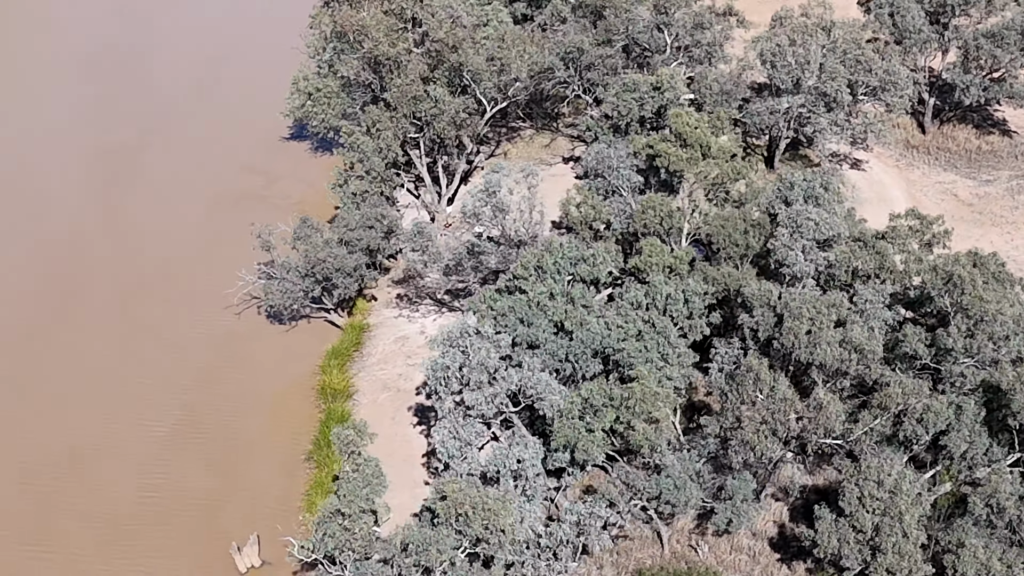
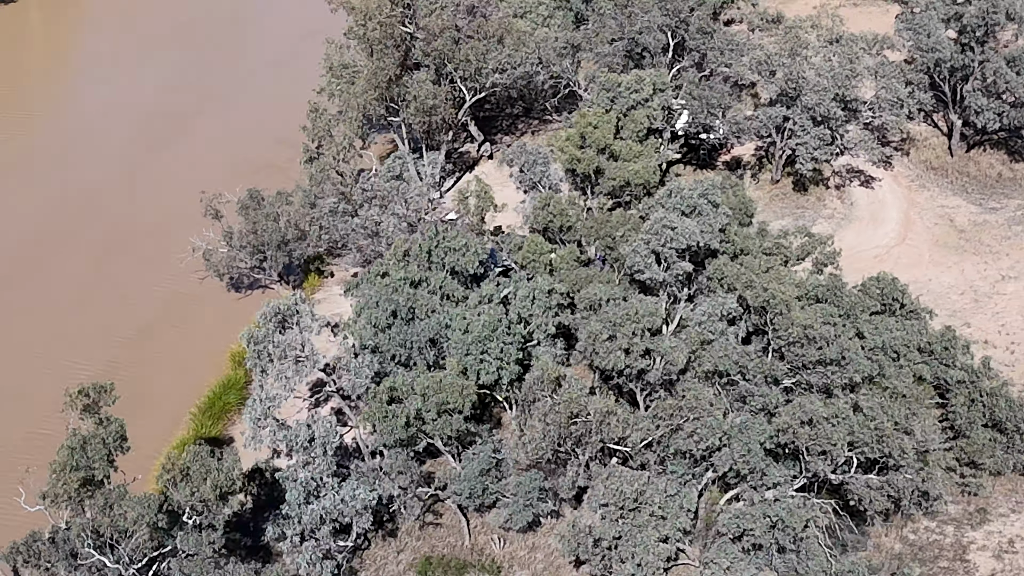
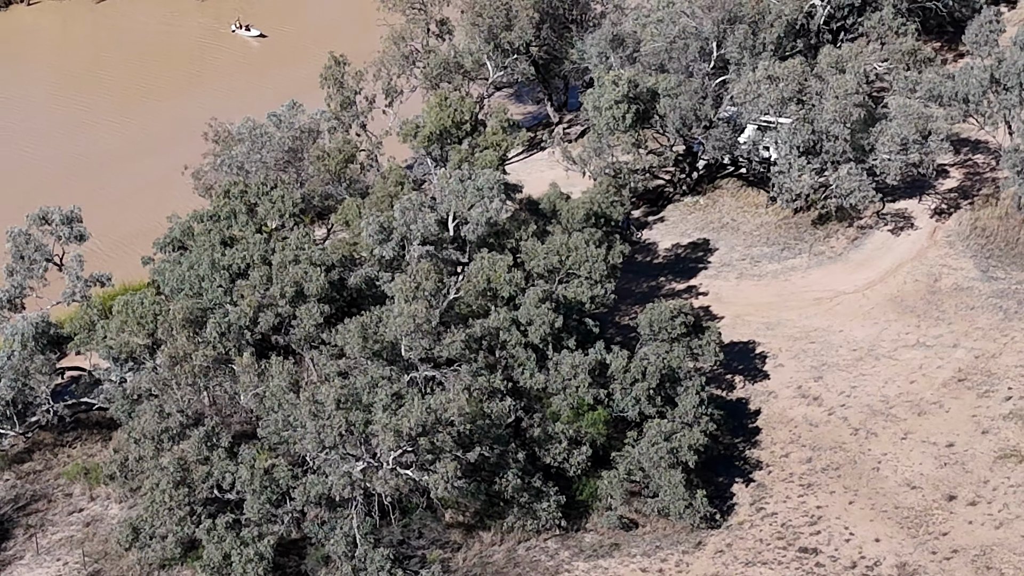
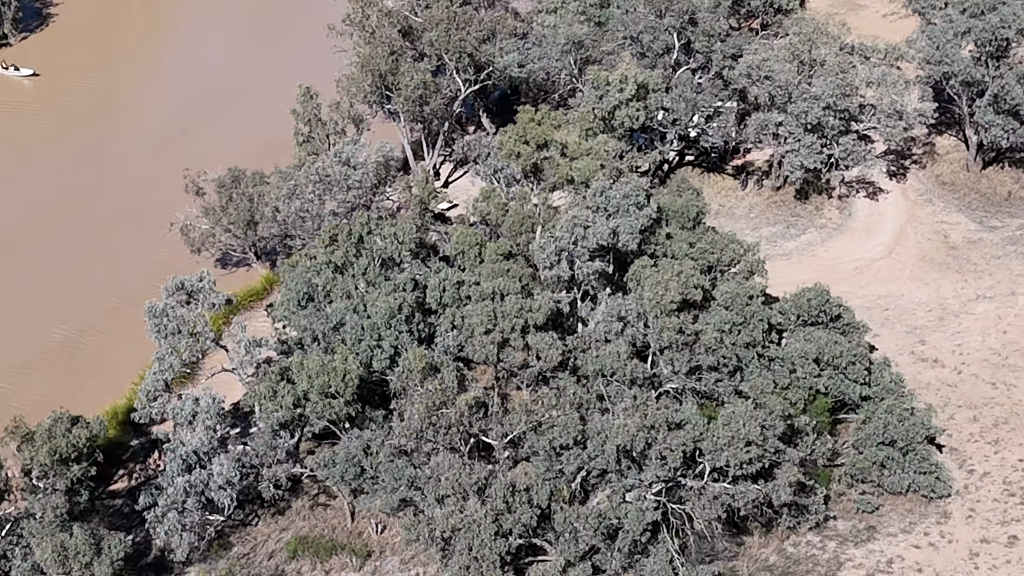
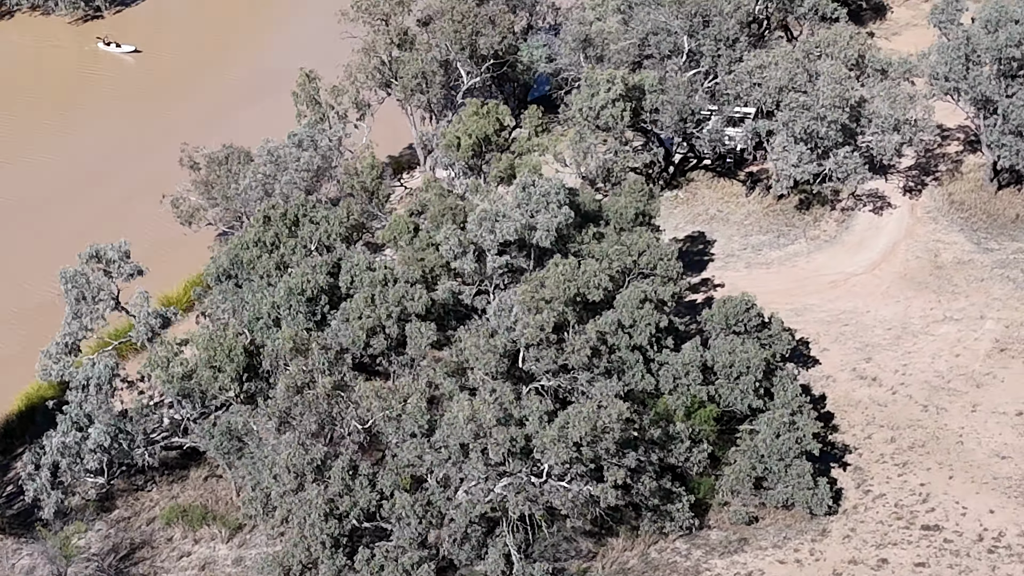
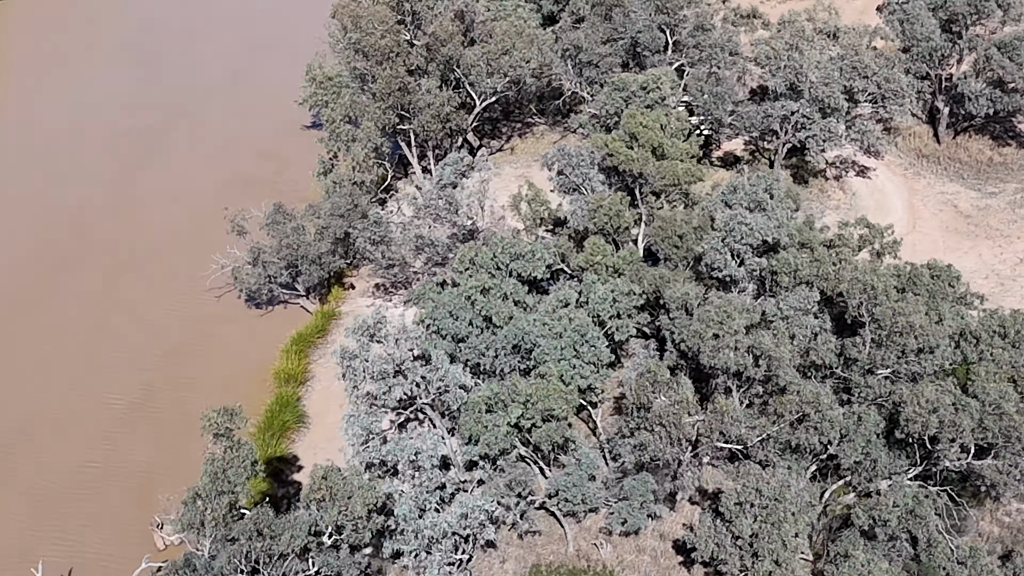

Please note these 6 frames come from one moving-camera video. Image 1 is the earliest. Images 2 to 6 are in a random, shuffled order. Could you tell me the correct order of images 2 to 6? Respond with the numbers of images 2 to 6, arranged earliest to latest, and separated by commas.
6, 2, 4, 5, 3
